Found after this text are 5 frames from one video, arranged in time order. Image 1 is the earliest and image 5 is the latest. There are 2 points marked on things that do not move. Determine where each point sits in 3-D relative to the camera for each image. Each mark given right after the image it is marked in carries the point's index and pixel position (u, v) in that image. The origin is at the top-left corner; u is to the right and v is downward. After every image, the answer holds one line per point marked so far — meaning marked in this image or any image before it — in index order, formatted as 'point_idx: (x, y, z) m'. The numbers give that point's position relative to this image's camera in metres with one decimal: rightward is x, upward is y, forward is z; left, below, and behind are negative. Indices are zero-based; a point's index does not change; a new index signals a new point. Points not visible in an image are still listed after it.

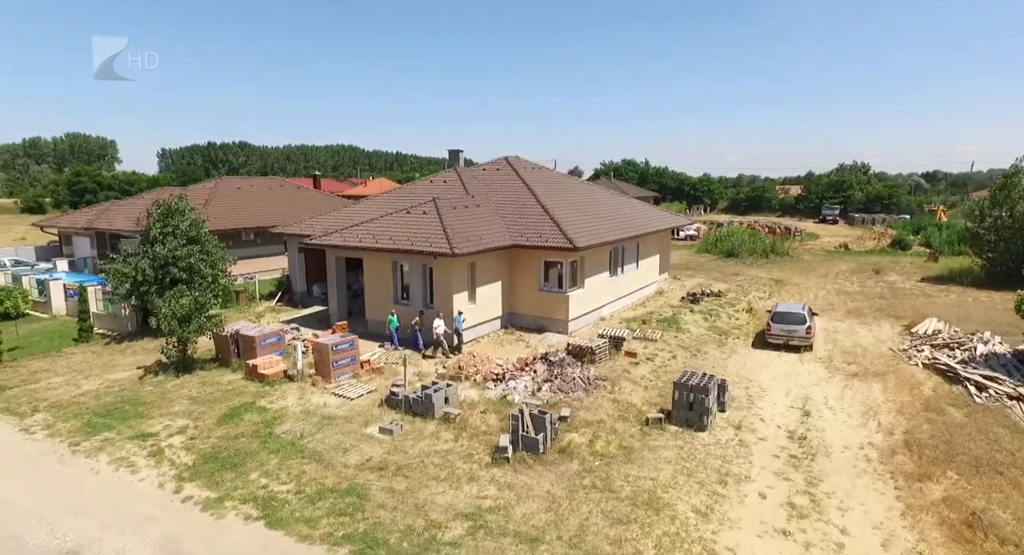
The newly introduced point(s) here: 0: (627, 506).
0: (+1.9, -3.7, +9.3) m
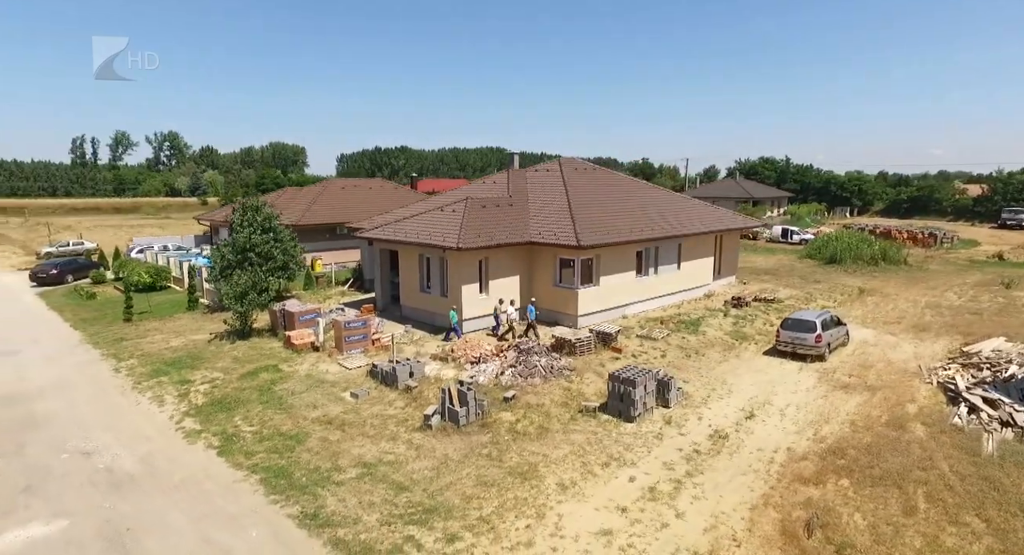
0: (-0.2, -3.6, +10.4) m
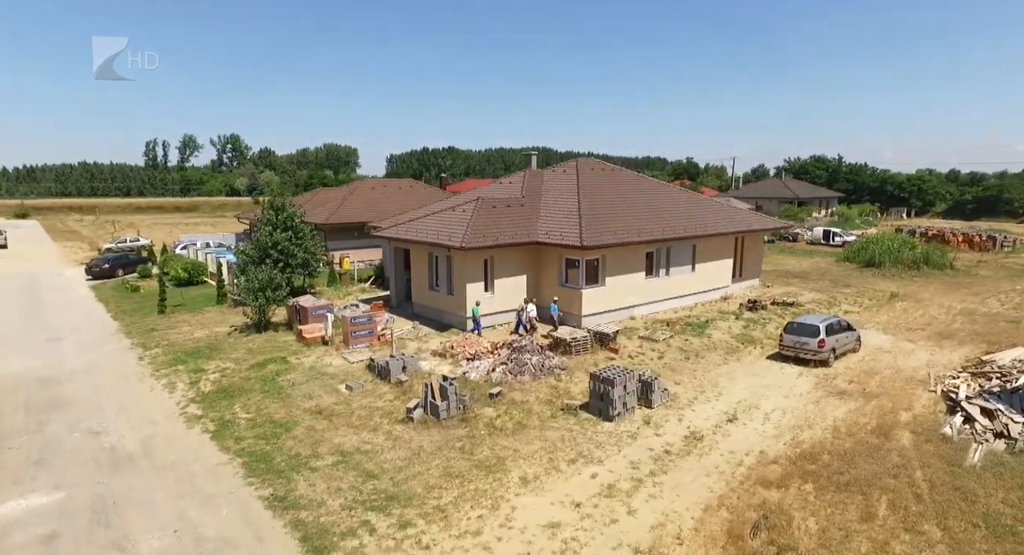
0: (-0.8, -3.6, +10.8) m
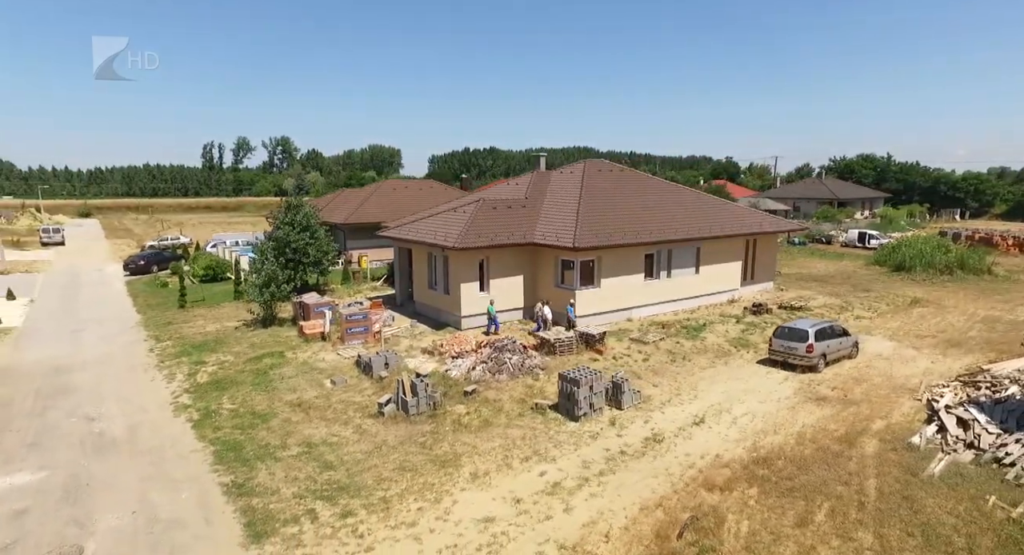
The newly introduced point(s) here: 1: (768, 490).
0: (-1.7, -3.6, +11.2) m
1: (+4.4, -3.6, +9.8) m
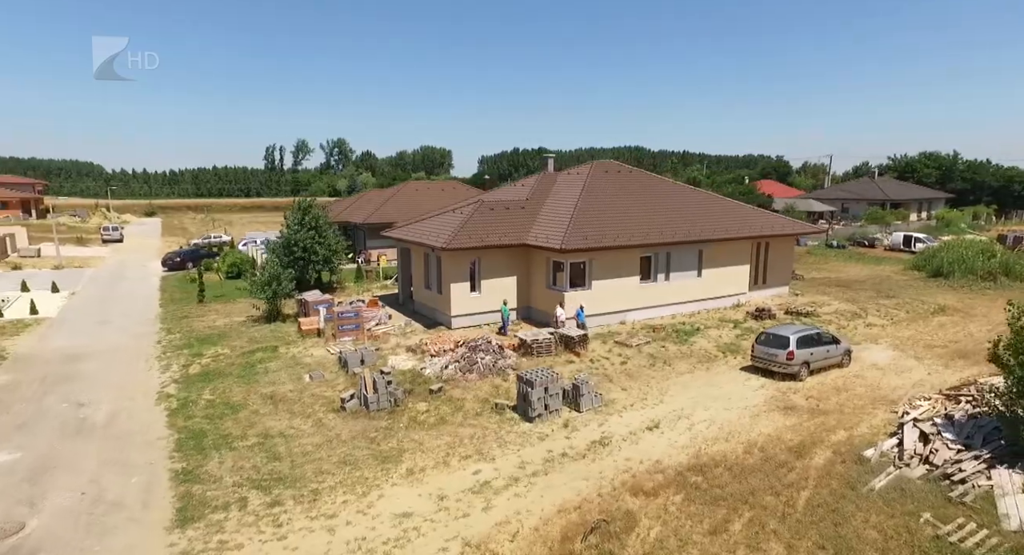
0: (-2.9, -3.6, +11.5) m
1: (+3.1, -3.7, +9.7) m
